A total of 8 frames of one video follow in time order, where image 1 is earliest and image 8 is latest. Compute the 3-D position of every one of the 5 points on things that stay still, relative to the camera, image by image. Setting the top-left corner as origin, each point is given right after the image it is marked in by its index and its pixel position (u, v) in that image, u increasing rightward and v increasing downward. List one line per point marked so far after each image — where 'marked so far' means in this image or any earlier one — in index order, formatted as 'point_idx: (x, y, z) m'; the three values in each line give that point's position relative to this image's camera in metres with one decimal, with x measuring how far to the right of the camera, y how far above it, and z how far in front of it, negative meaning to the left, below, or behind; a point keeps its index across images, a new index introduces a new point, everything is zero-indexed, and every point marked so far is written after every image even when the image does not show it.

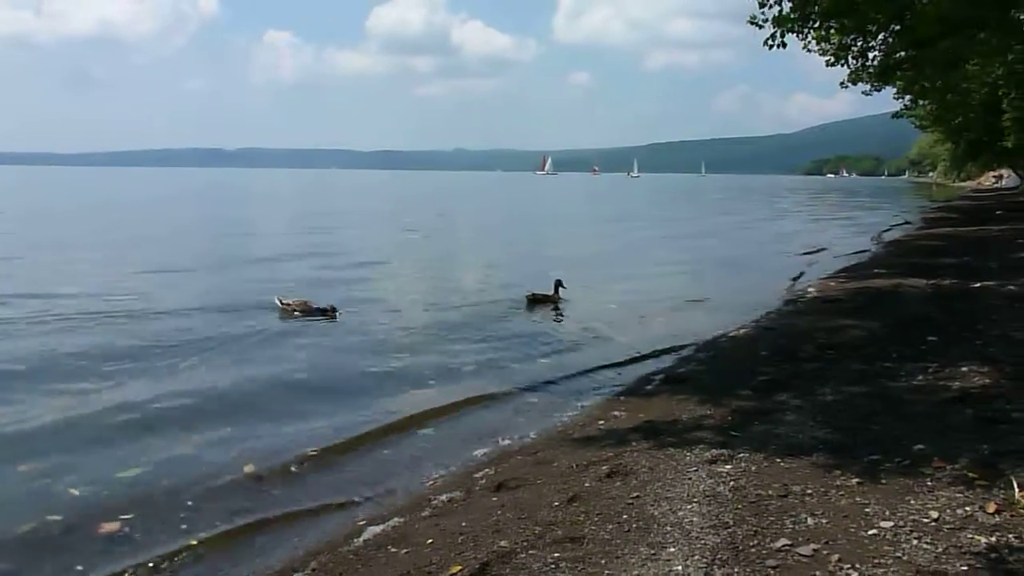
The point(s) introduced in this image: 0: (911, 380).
0: (+7.0, -1.7, +9.7) m
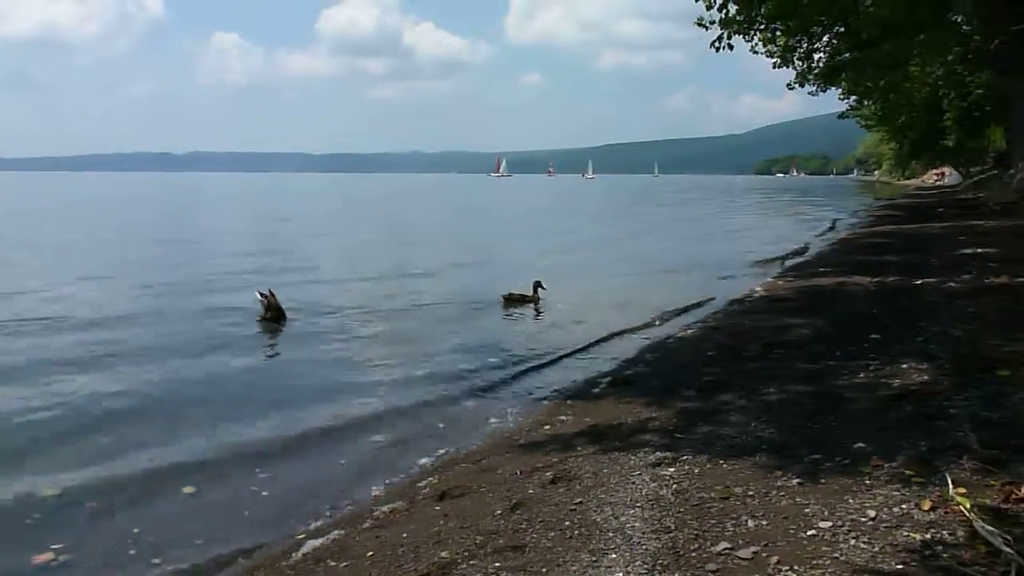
0: (+6.0, -1.7, +9.8) m
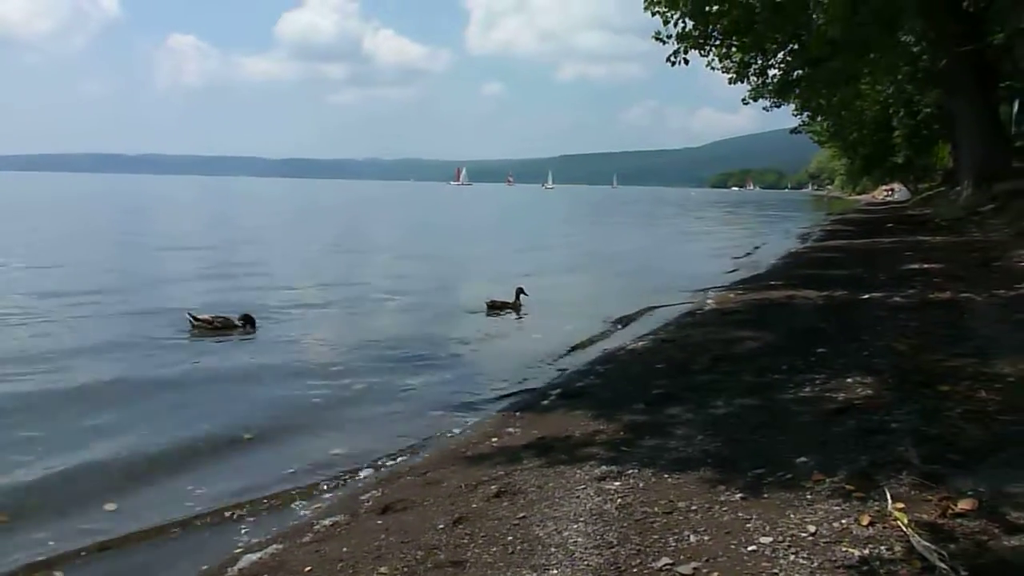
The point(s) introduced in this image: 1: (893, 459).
0: (+5.1, -1.9, +9.8) m
1: (+5.6, -2.5, +7.9) m
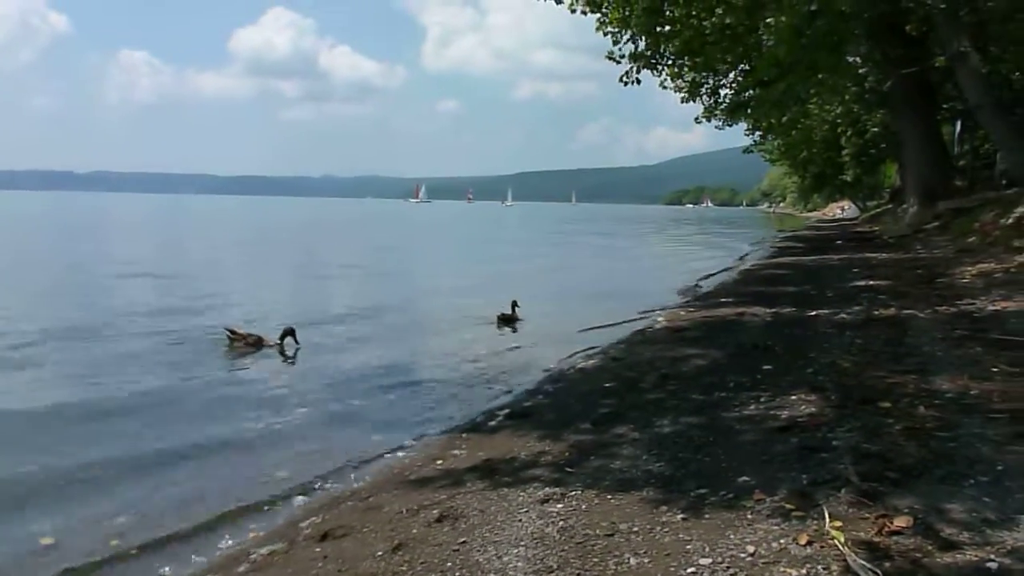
0: (+4.2, -2.2, +9.9) m
1: (+4.7, -2.8, +7.9) m
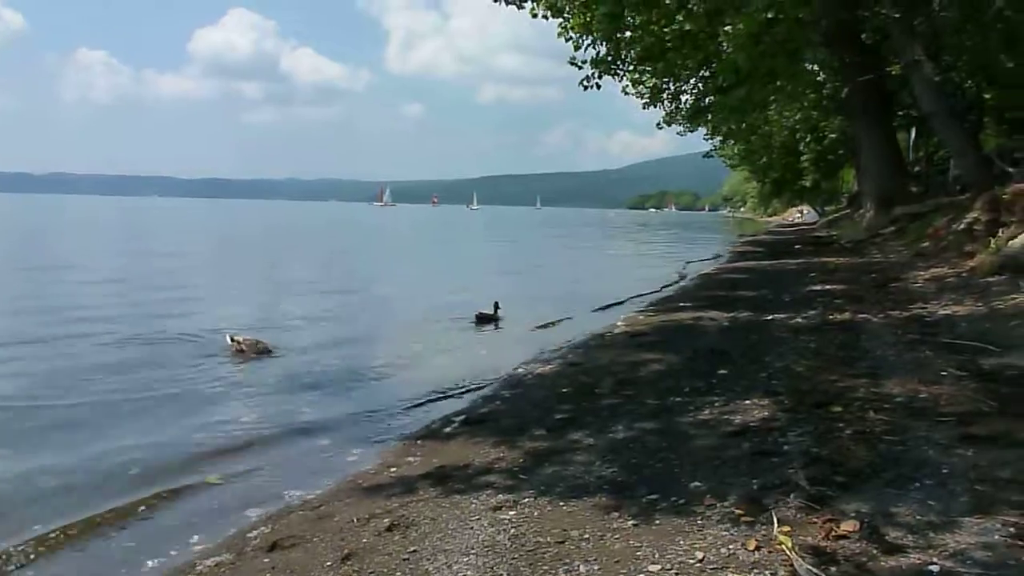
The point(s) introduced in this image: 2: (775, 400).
0: (+3.5, -2.3, +10.0) m
1: (+4.0, -2.9, +8.0) m
2: (+4.9, -2.1, +10.0) m
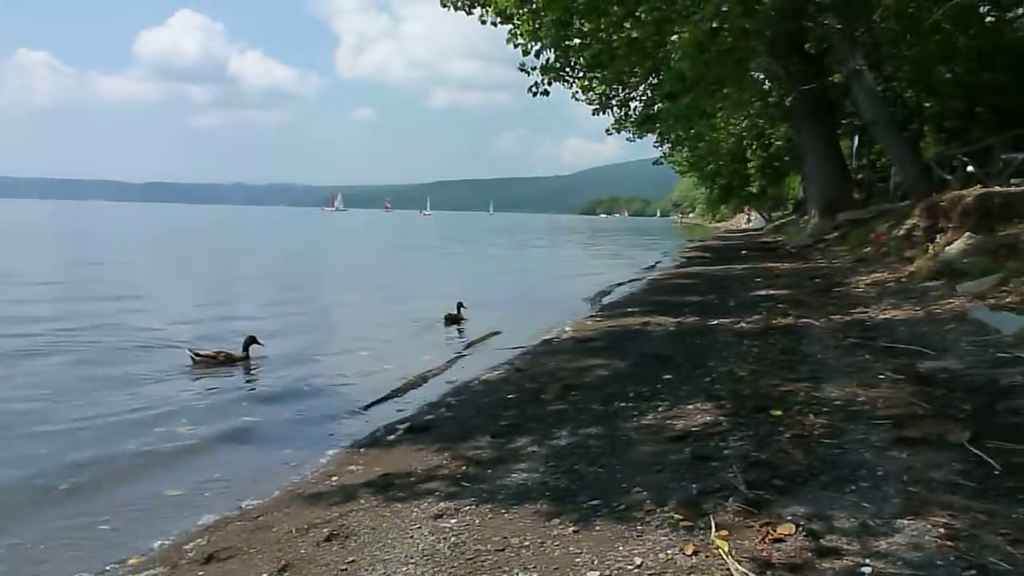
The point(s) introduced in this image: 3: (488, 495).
0: (+2.5, -2.4, +10.1) m
1: (+3.1, -3.0, +8.1) m
2: (+4.0, -2.2, +10.2) m
3: (-0.4, -3.2, +8.4) m
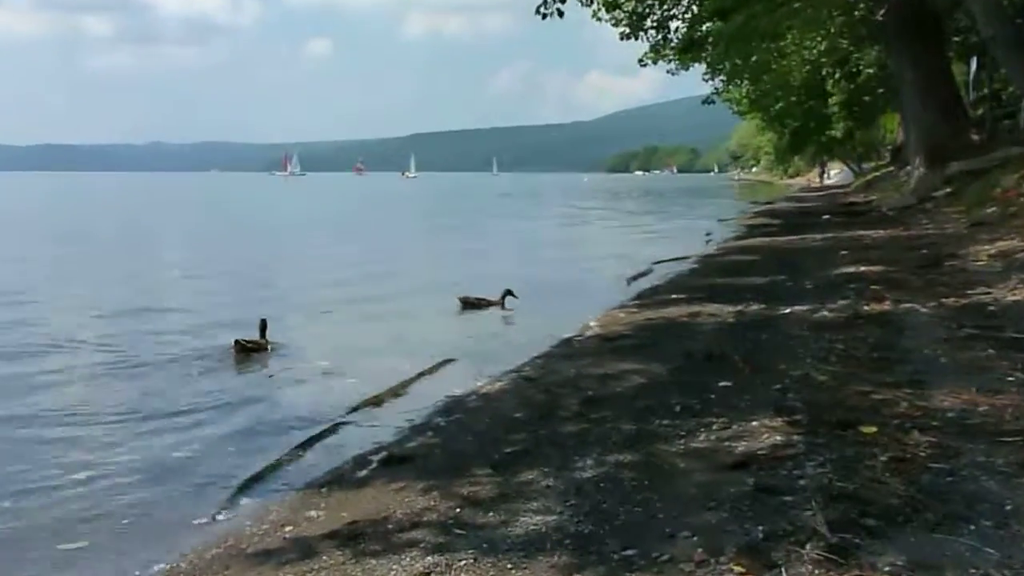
0: (+2.7, -2.2, +7.8) m
1: (+3.2, -2.8, +5.9) m
2: (+4.1, -1.9, +7.9) m
3: (-0.3, -3.1, +6.4) m
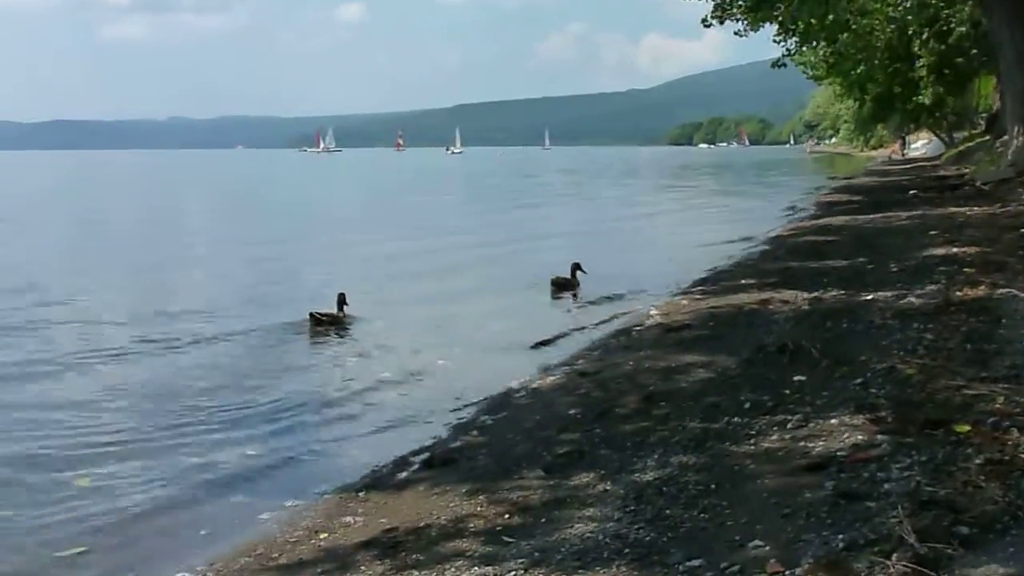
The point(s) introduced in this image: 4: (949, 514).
0: (+3.3, -2.0, +7.1) m
1: (+3.8, -2.7, +5.2) m
2: (+4.8, -1.7, +7.1) m
3: (+0.3, -2.9, +5.9) m
4: (+4.5, -2.5, +5.4) m
